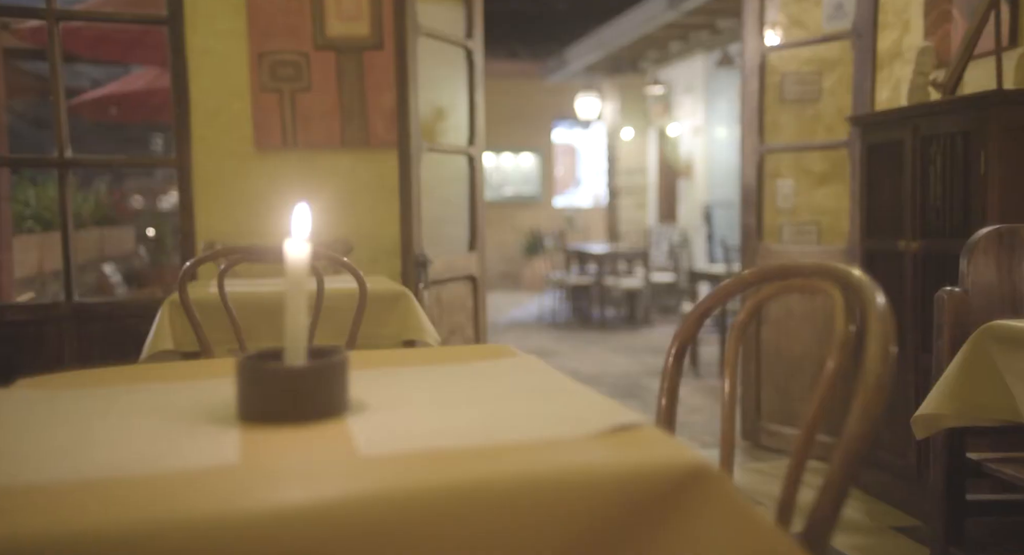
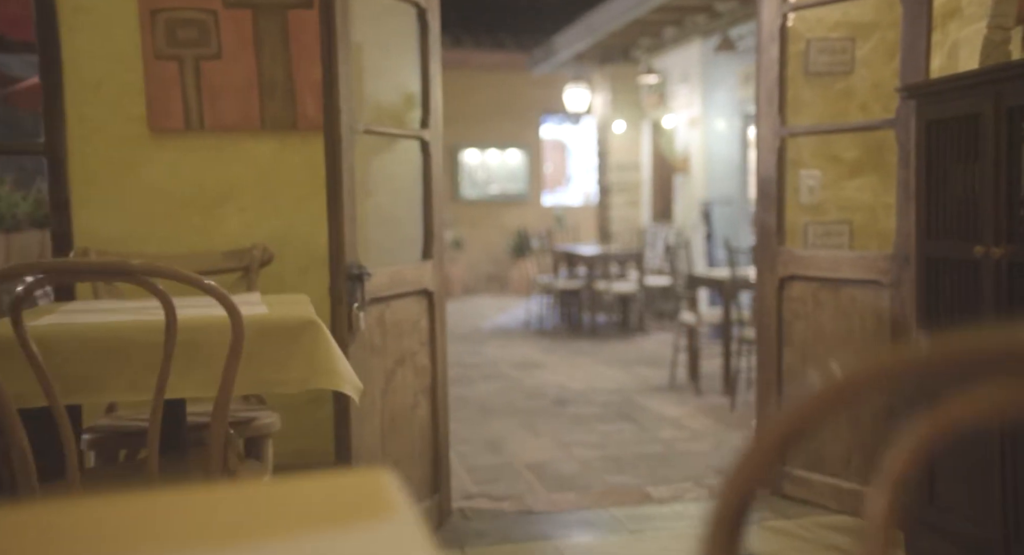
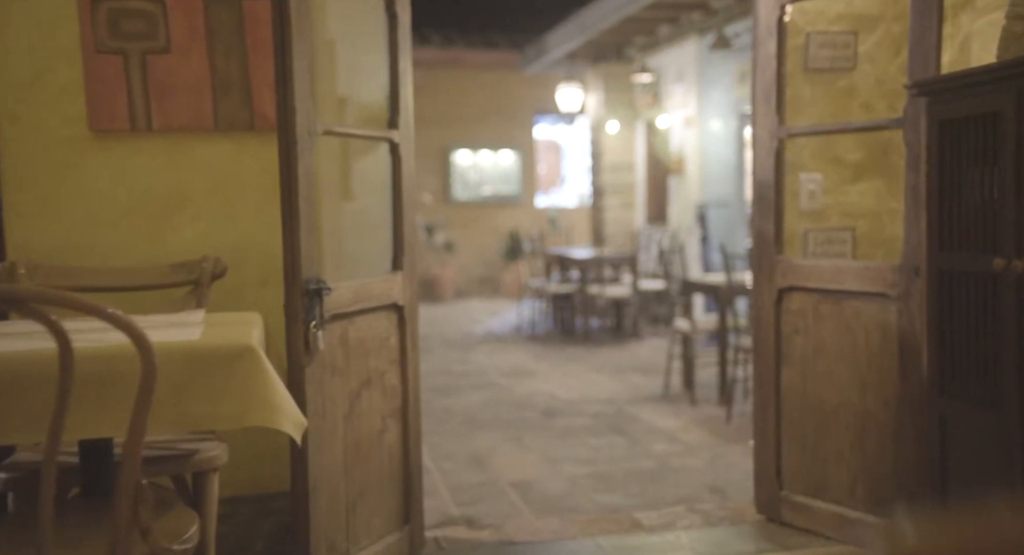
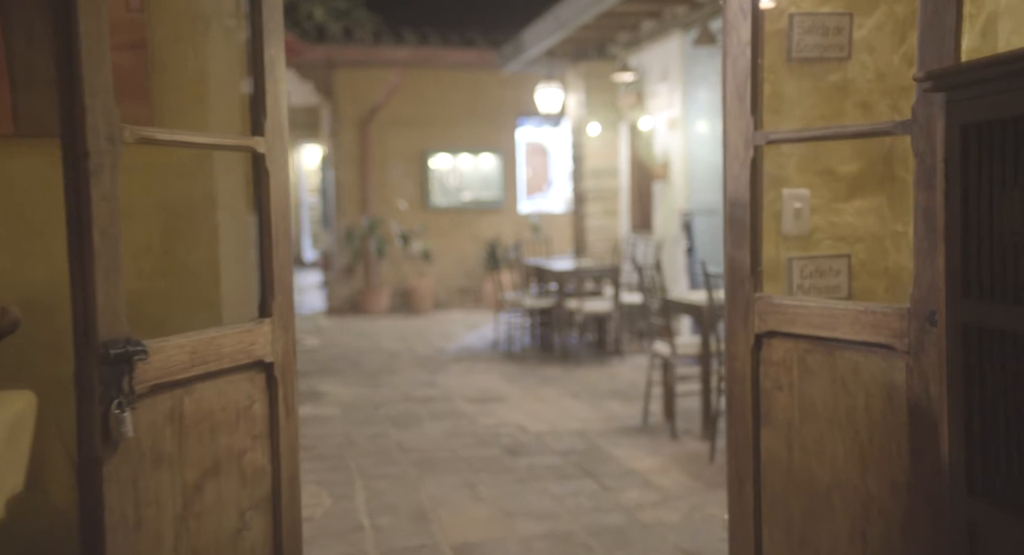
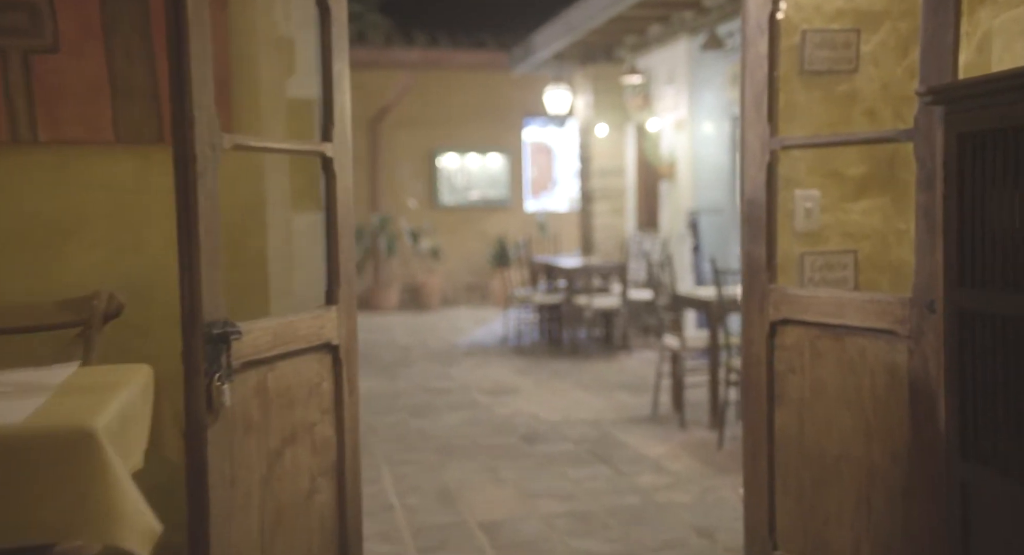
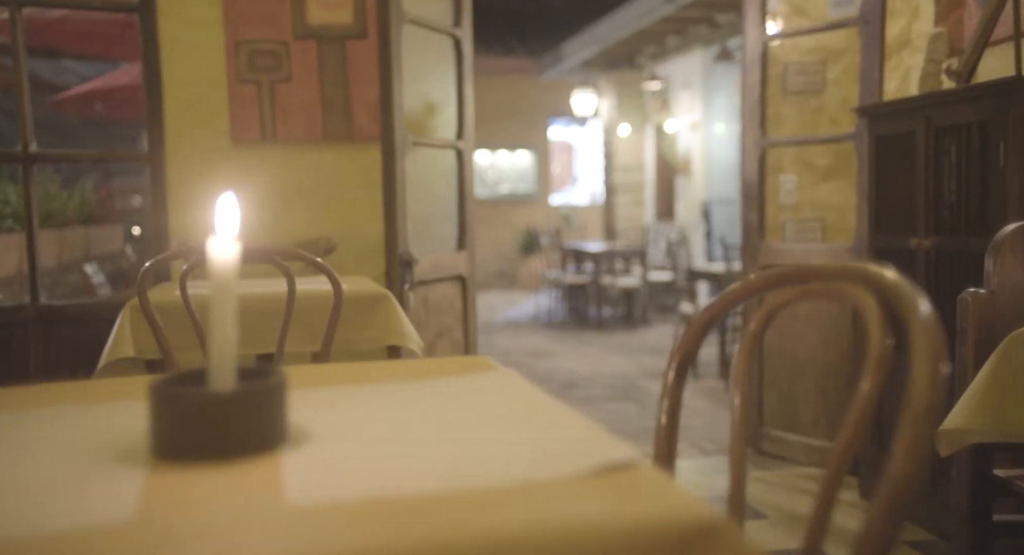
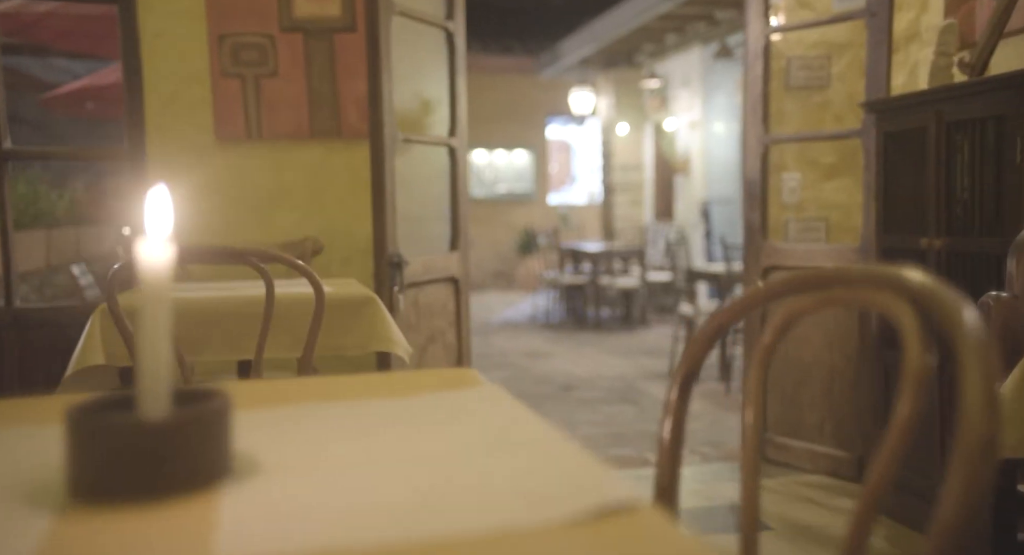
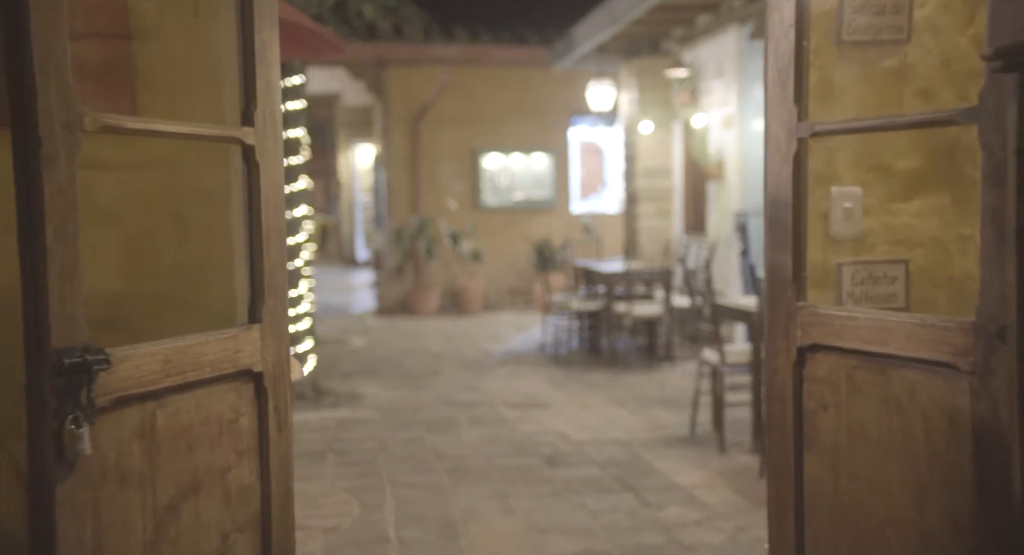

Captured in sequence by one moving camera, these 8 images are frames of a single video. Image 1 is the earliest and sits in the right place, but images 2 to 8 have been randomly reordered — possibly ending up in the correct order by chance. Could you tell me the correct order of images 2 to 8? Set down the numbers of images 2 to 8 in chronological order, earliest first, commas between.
6, 7, 2, 3, 5, 4, 8
